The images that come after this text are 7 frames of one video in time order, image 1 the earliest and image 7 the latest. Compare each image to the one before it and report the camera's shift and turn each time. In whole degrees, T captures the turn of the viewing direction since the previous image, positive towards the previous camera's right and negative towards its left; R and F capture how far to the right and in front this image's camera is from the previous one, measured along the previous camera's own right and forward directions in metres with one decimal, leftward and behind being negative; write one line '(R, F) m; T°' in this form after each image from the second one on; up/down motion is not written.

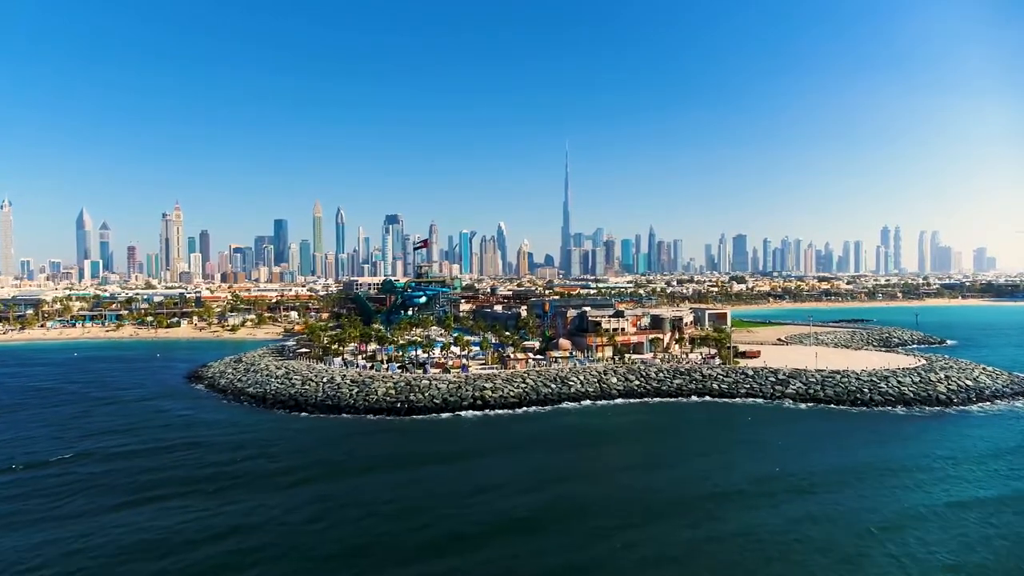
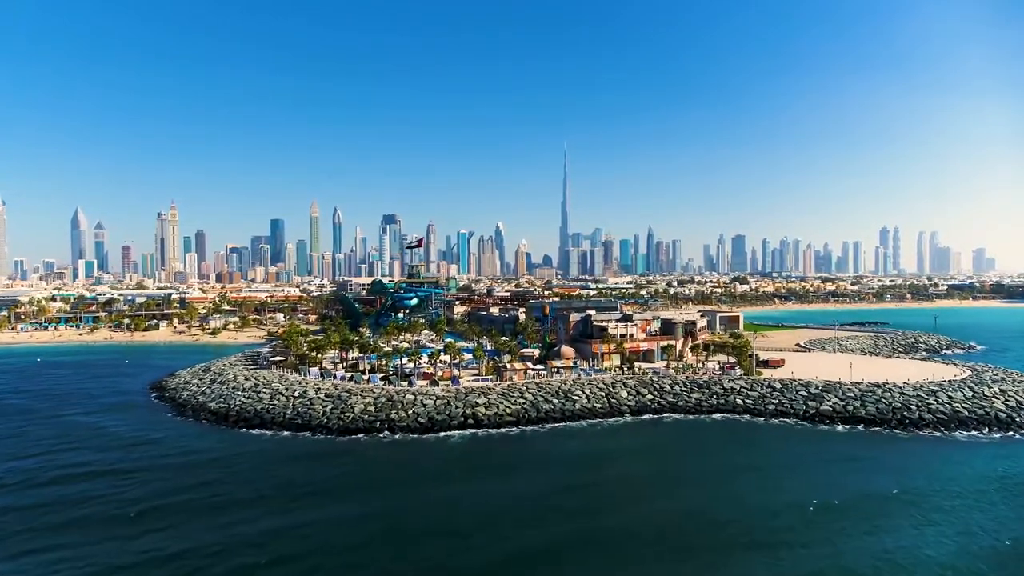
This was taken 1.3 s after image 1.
(+0.1, +7.1) m; 0°
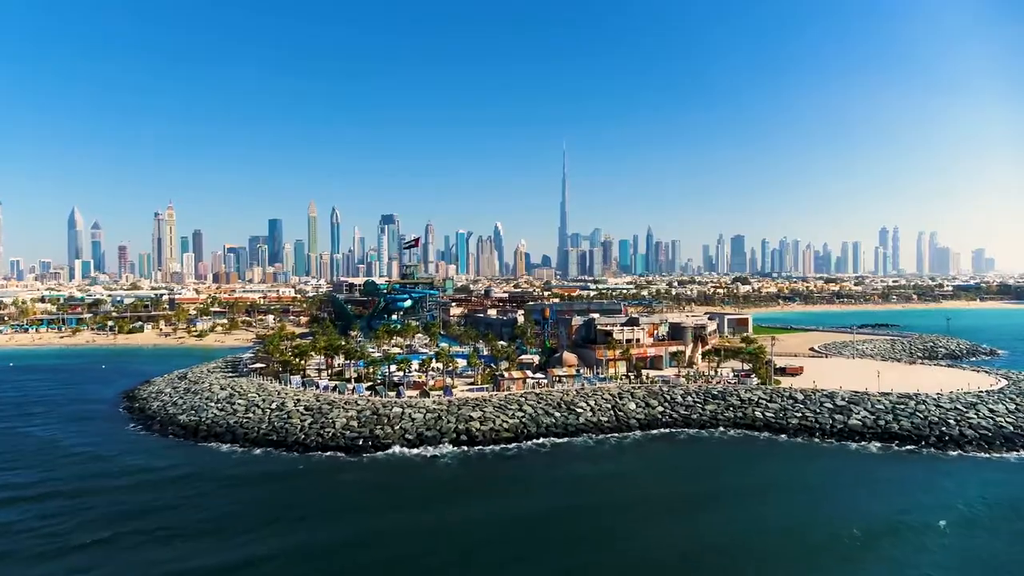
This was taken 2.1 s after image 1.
(+0.1, +4.6) m; 0°
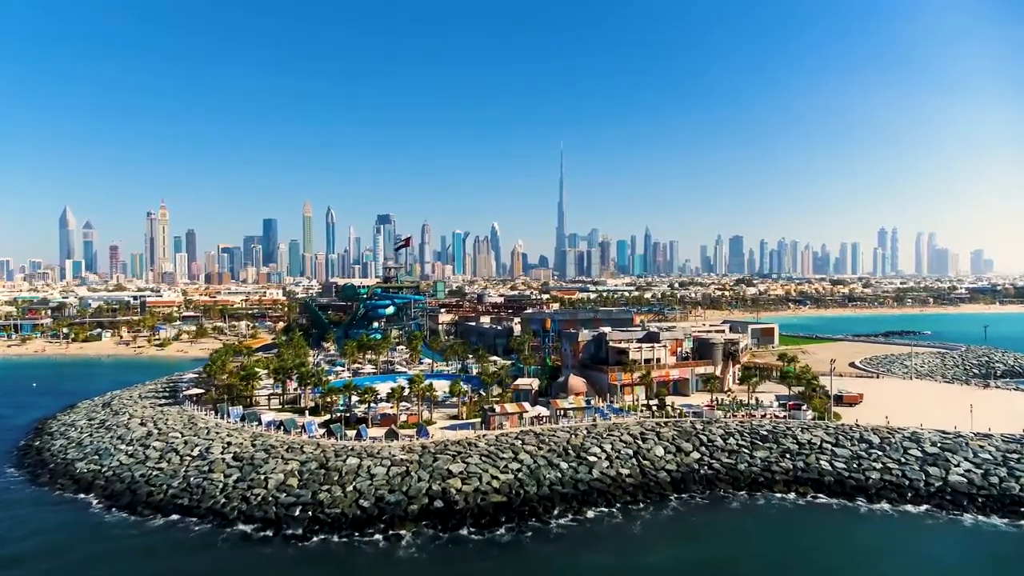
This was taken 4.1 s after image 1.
(+0.2, +11.2) m; 0°
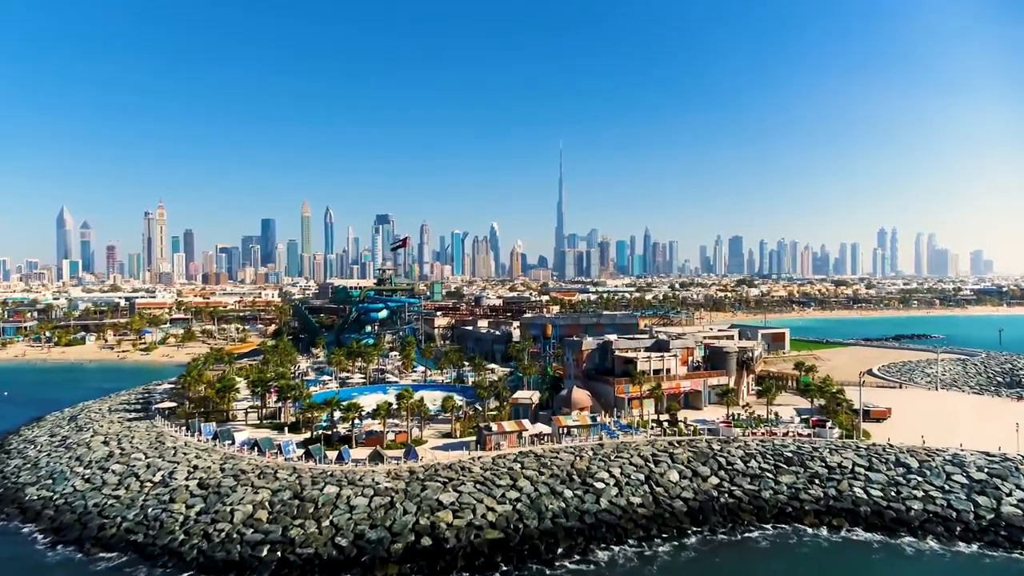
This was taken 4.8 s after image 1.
(0.0, +3.9) m; 0°
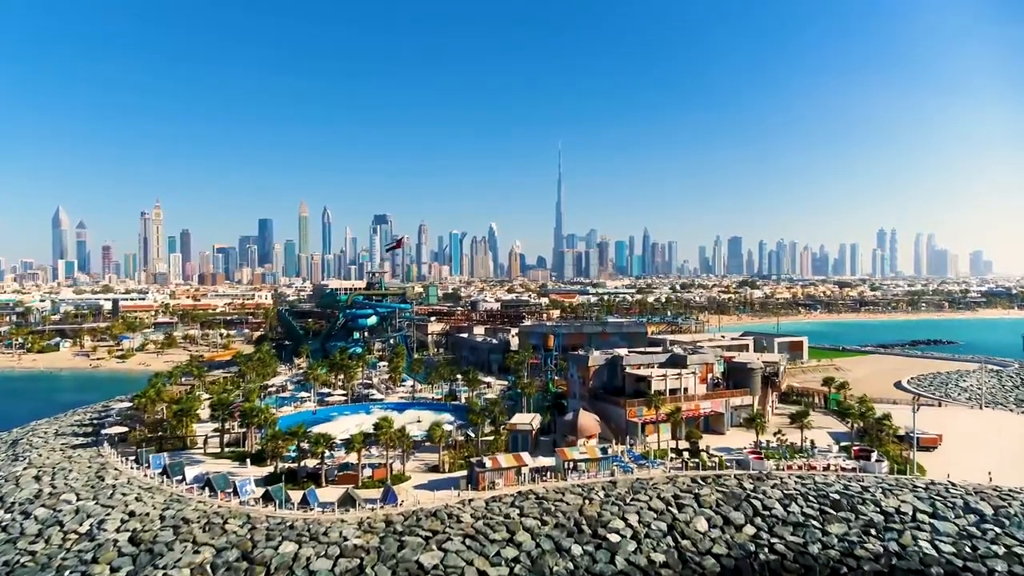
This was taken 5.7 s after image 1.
(+0.1, +5.6) m; 0°
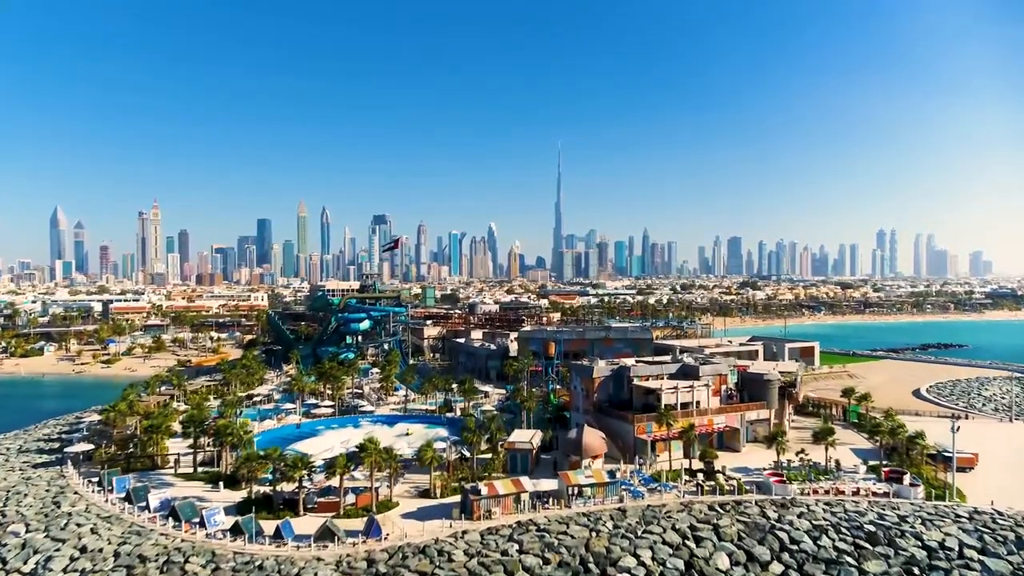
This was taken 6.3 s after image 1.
(0.0, +3.2) m; 0°
